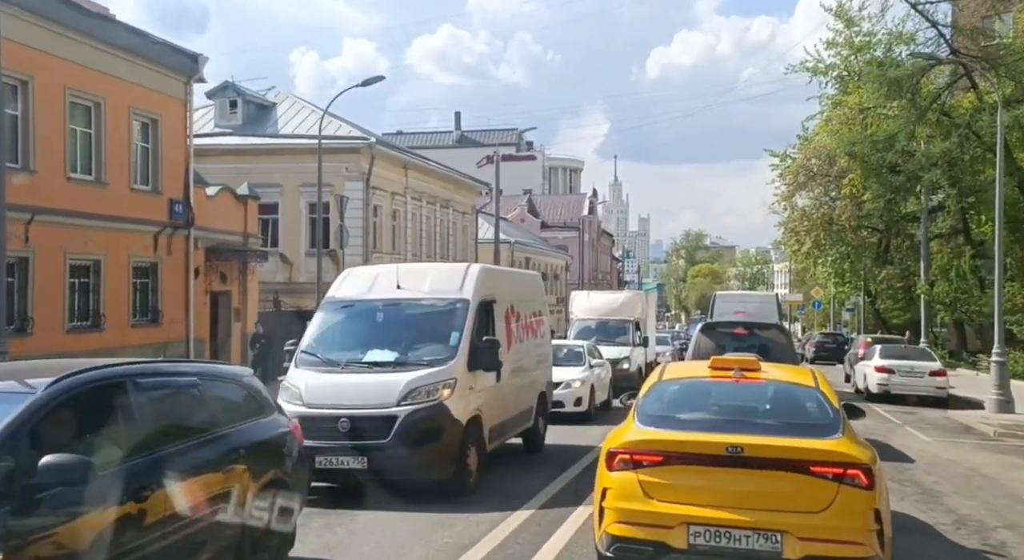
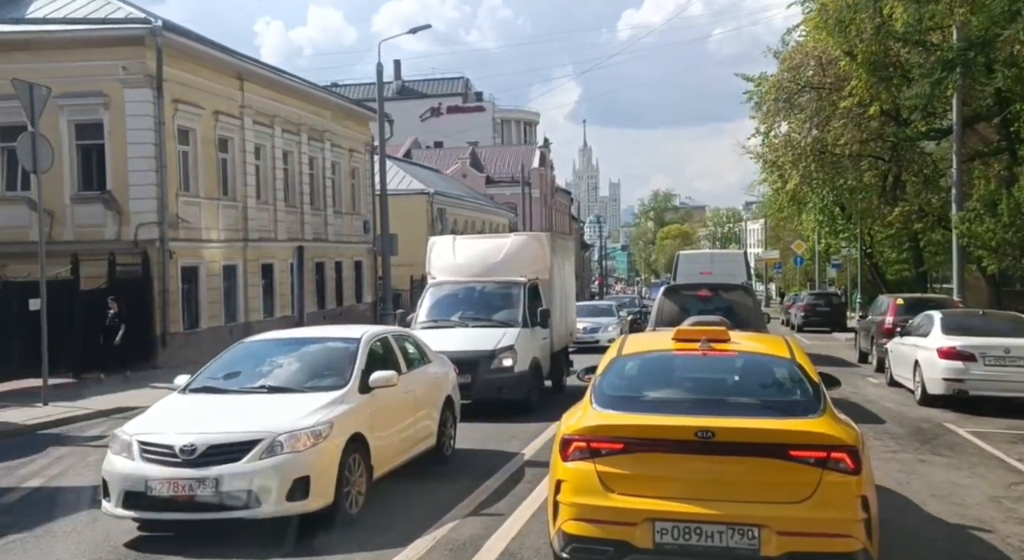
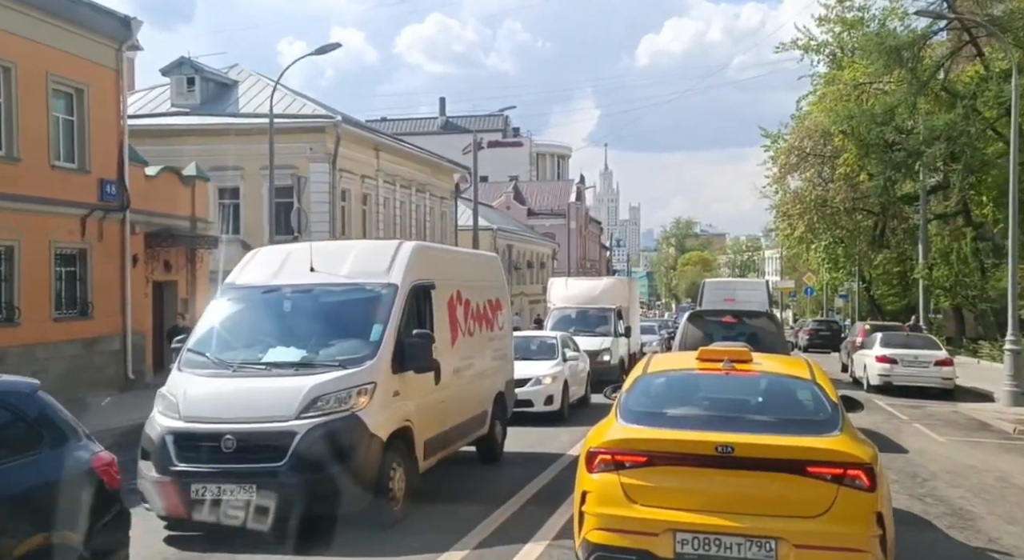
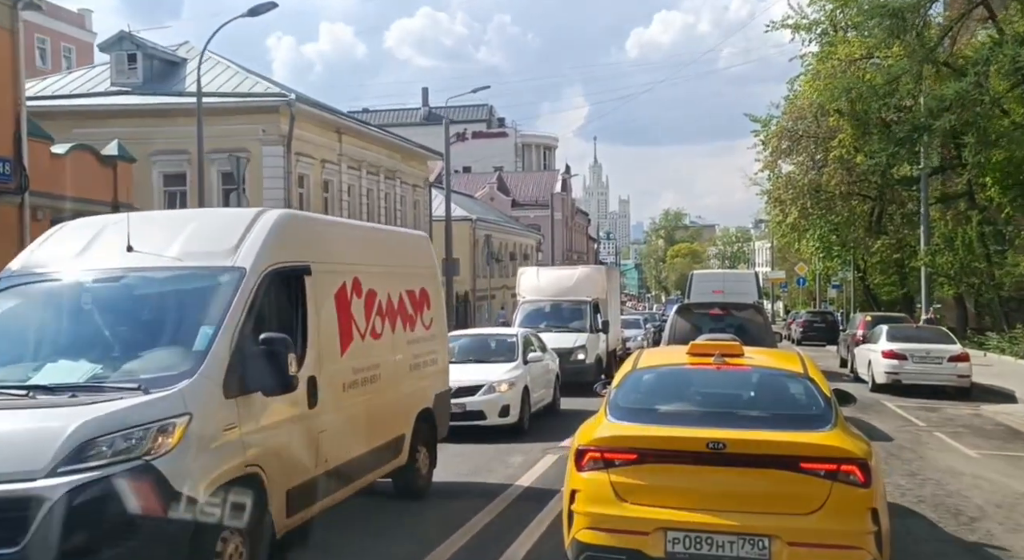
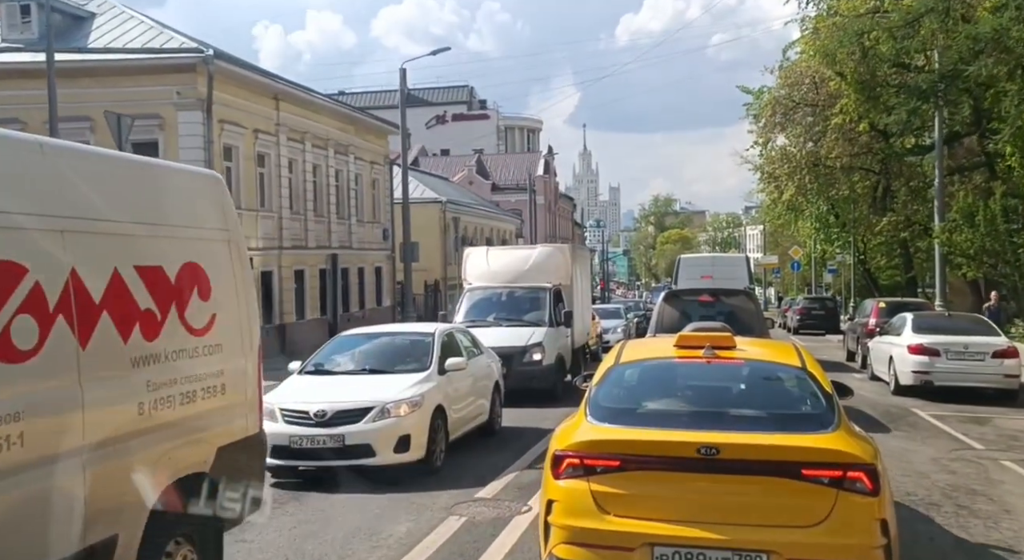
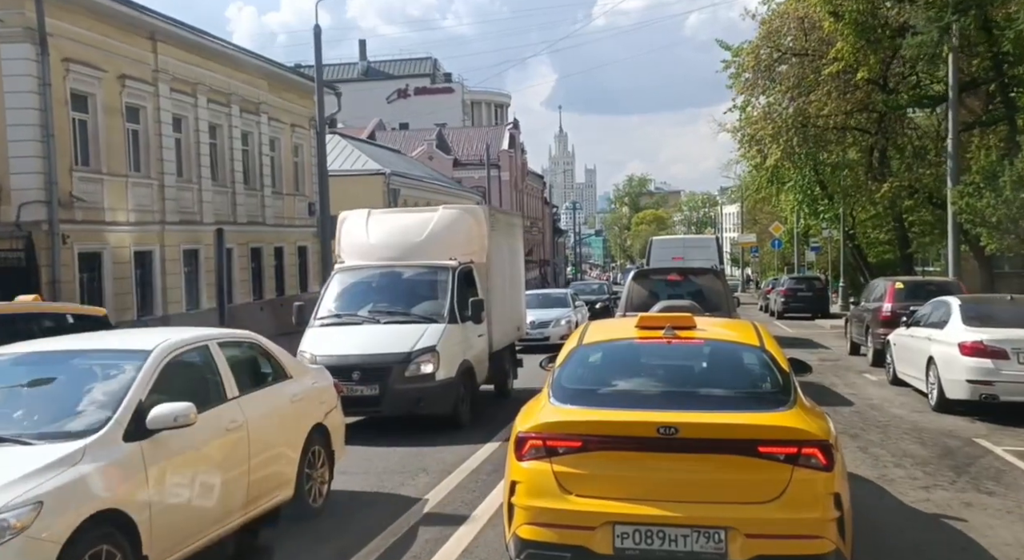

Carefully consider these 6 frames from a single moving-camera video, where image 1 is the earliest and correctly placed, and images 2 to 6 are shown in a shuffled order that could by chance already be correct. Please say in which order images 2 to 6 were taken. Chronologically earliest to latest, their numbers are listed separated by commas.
3, 4, 5, 2, 6
